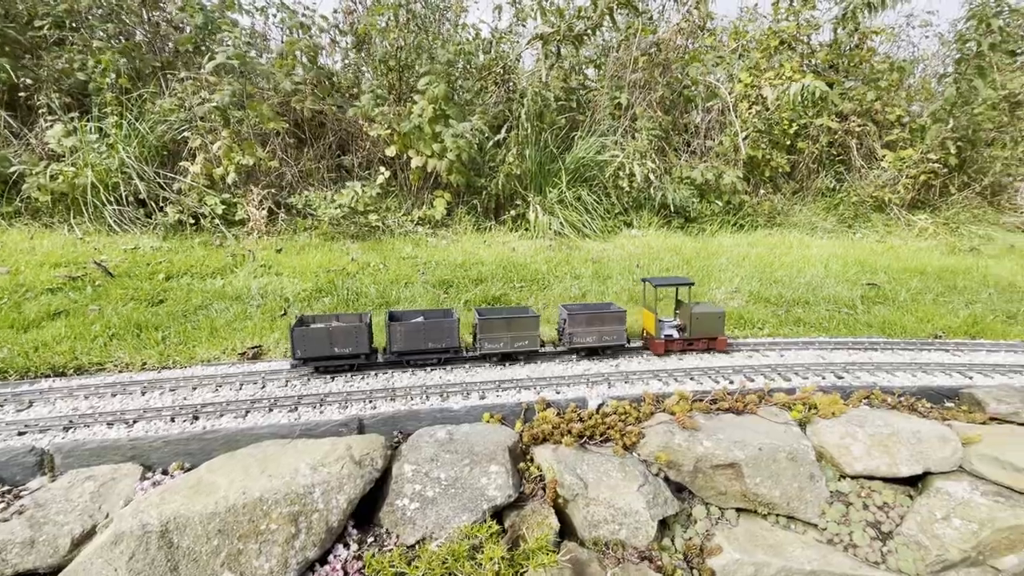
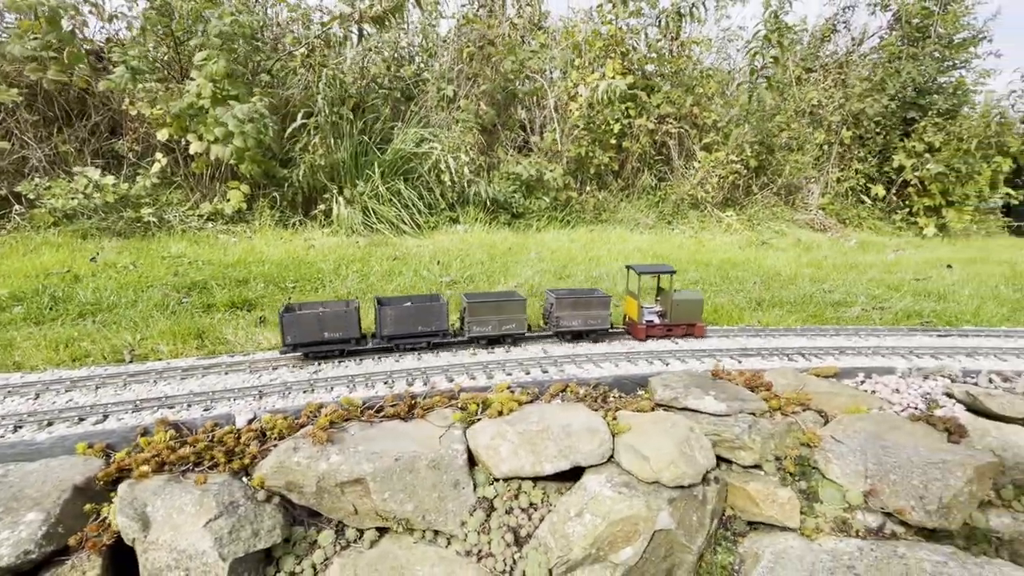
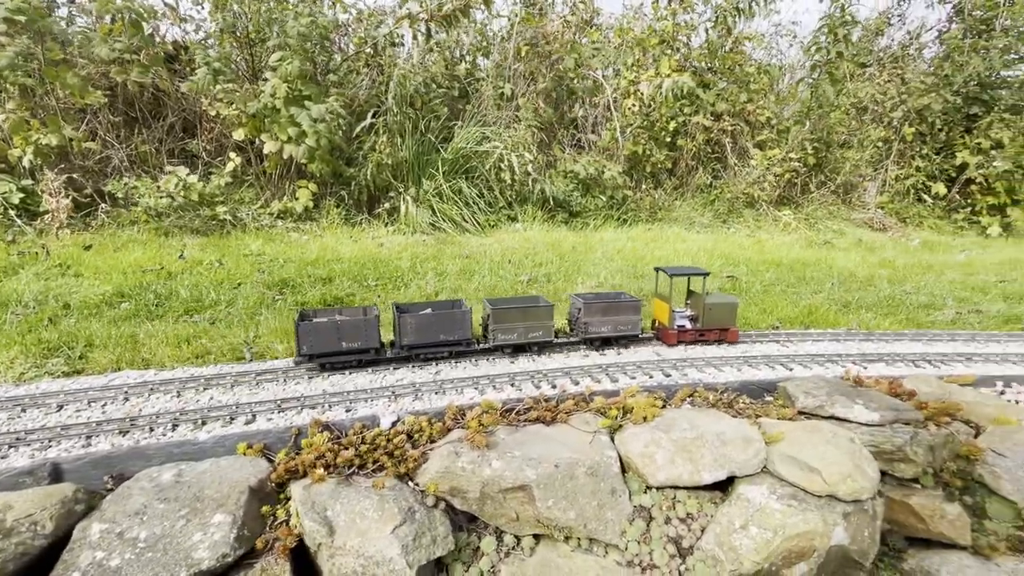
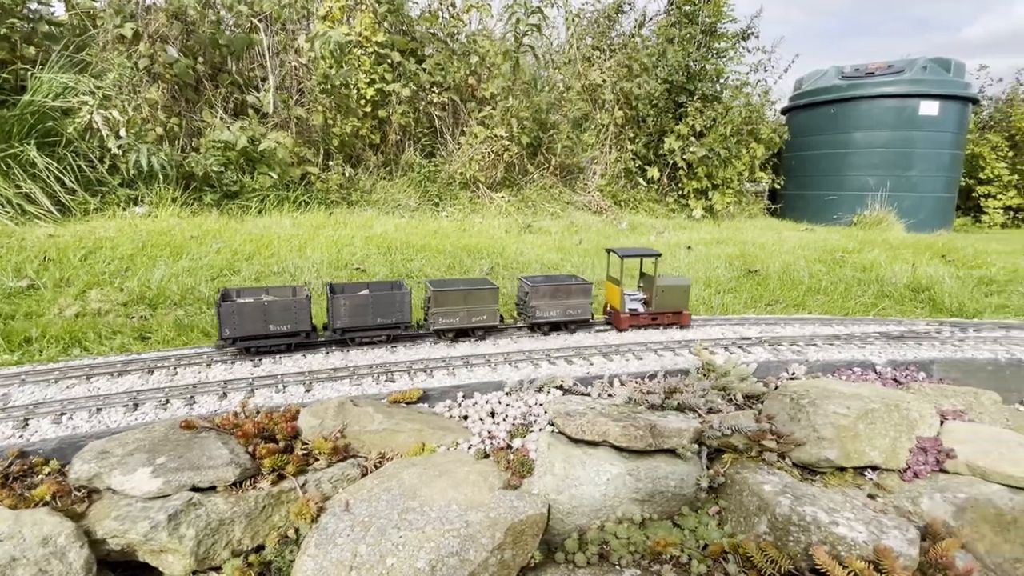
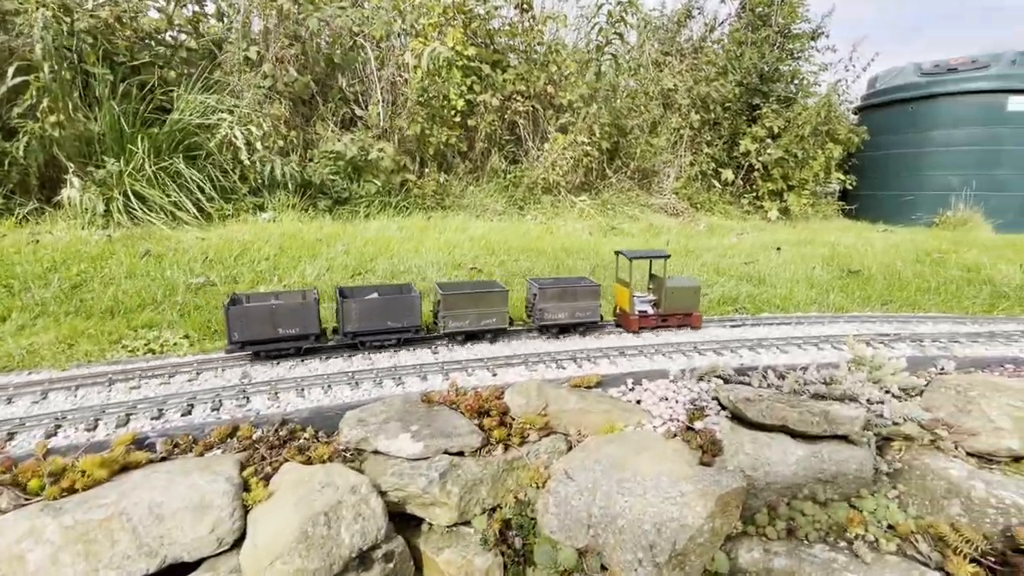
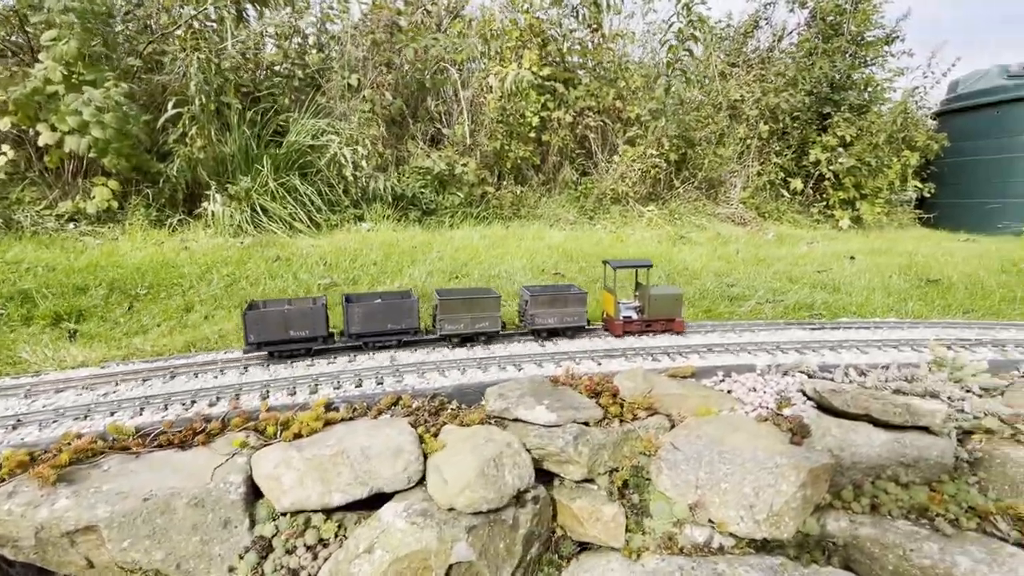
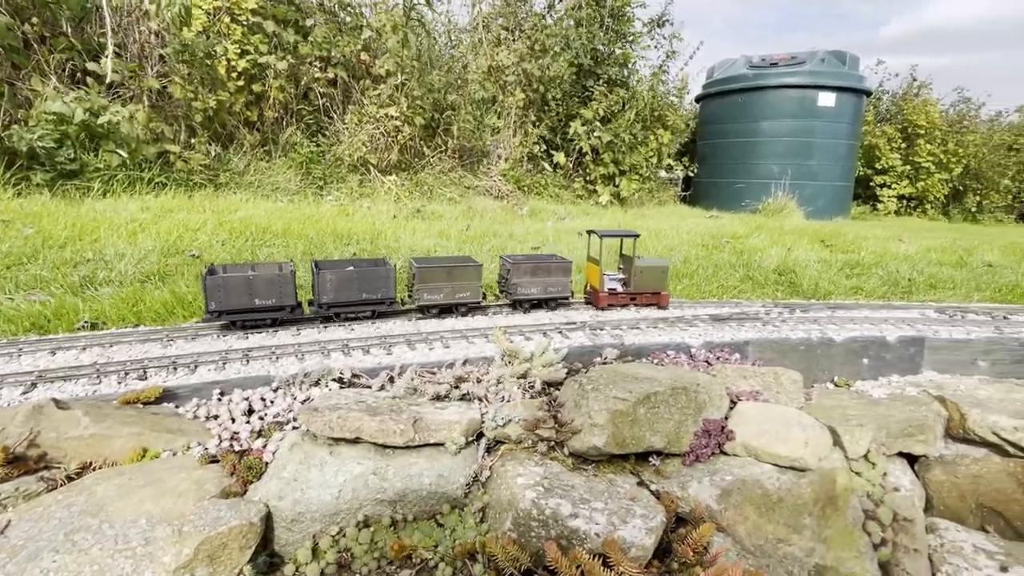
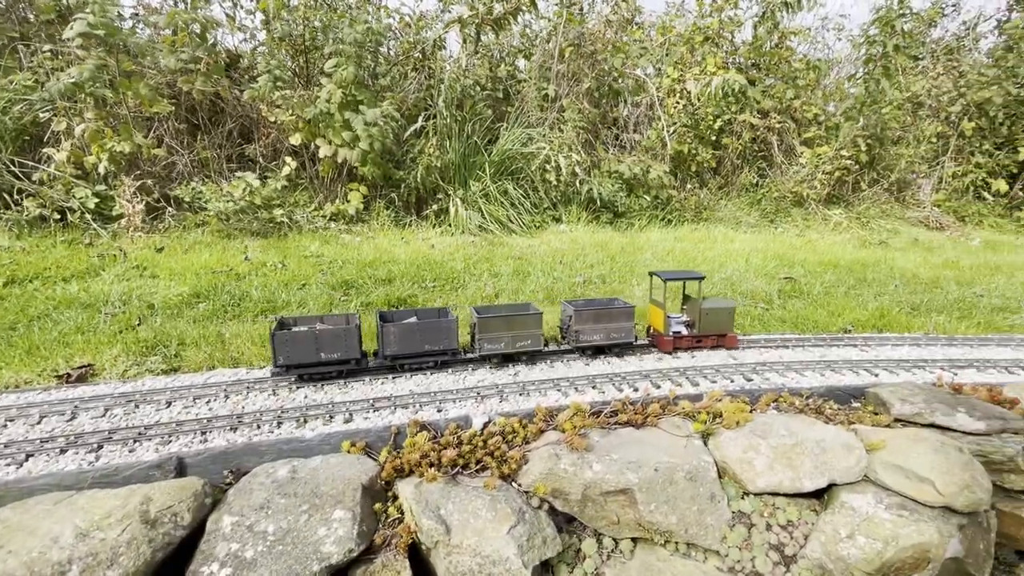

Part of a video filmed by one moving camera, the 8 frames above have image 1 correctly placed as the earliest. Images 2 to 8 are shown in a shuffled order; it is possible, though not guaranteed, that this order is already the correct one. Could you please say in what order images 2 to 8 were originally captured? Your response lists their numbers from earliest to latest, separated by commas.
8, 3, 2, 6, 5, 4, 7
